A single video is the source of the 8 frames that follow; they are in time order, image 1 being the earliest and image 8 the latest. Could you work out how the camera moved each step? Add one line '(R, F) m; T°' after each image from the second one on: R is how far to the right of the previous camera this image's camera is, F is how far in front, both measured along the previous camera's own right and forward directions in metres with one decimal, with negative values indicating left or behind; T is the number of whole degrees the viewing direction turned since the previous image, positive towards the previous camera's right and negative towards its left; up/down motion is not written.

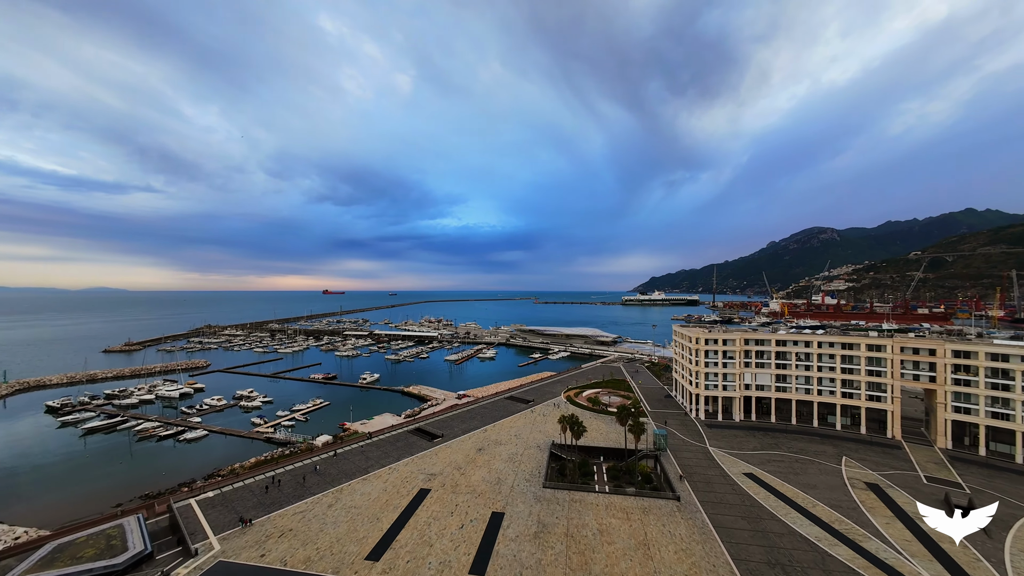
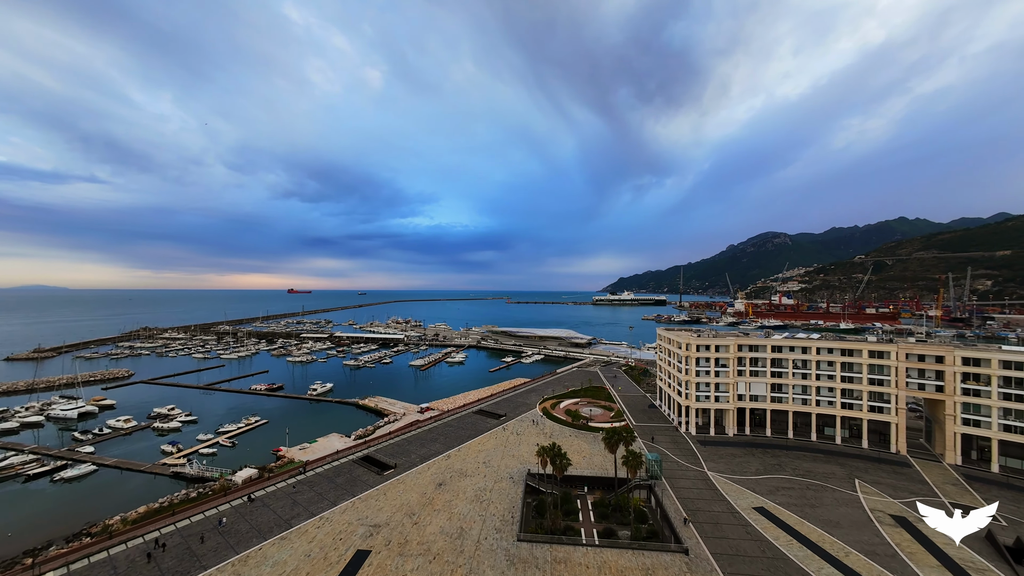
(+0.4, +7.7) m; +4°
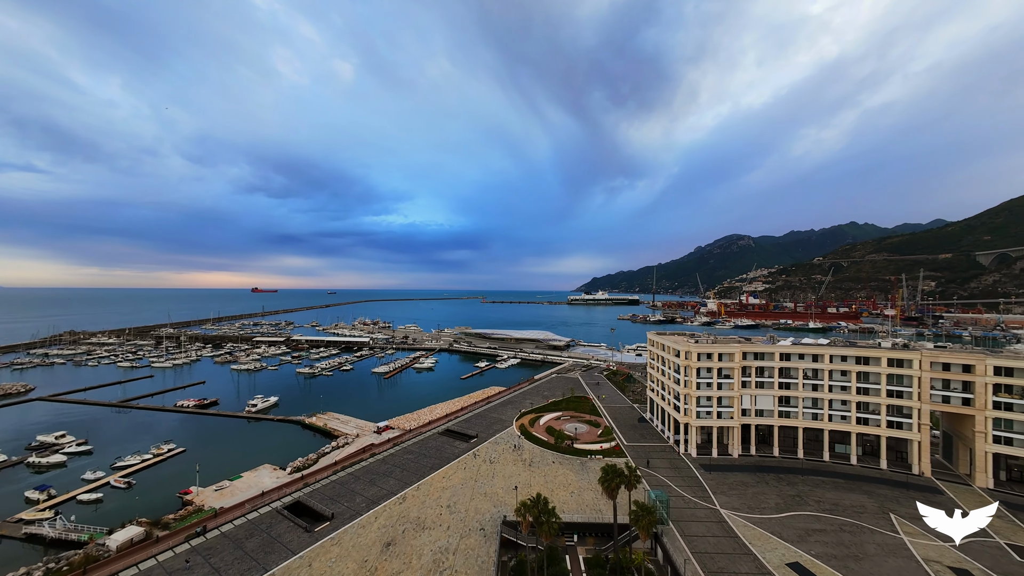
(+0.2, +8.3) m; +4°
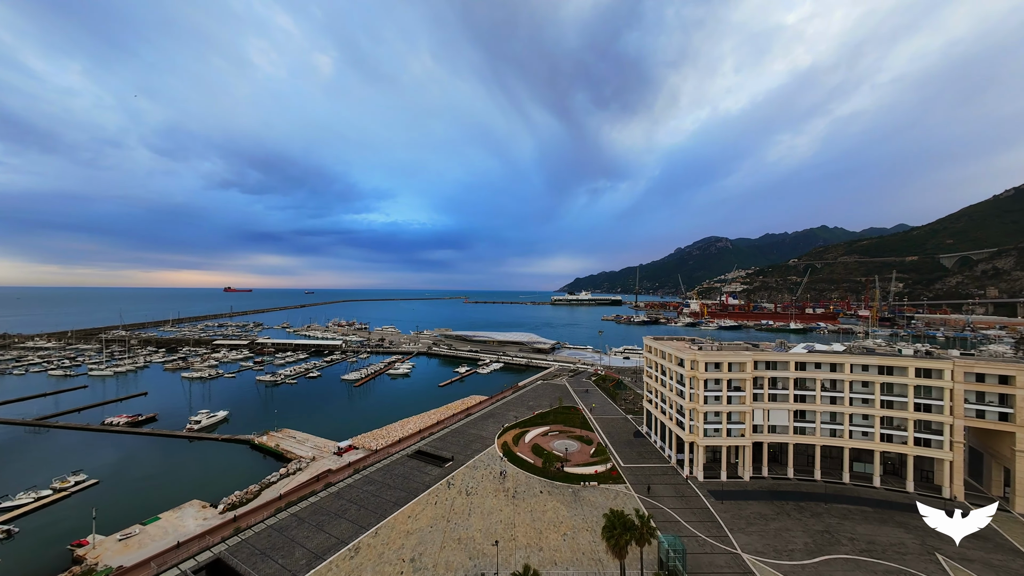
(+0.1, +6.4) m; +3°
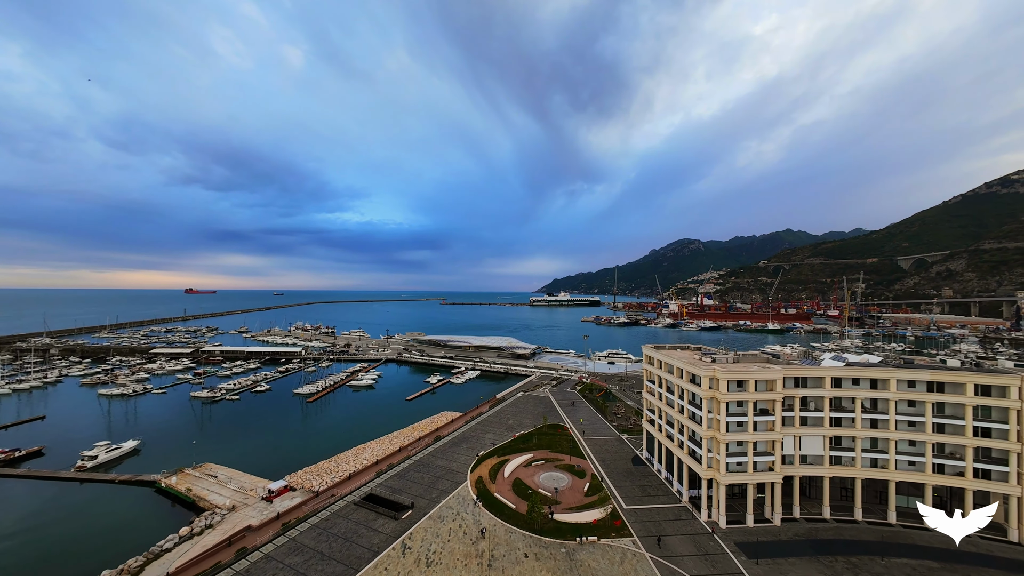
(+0.2, +8.7) m; +3°
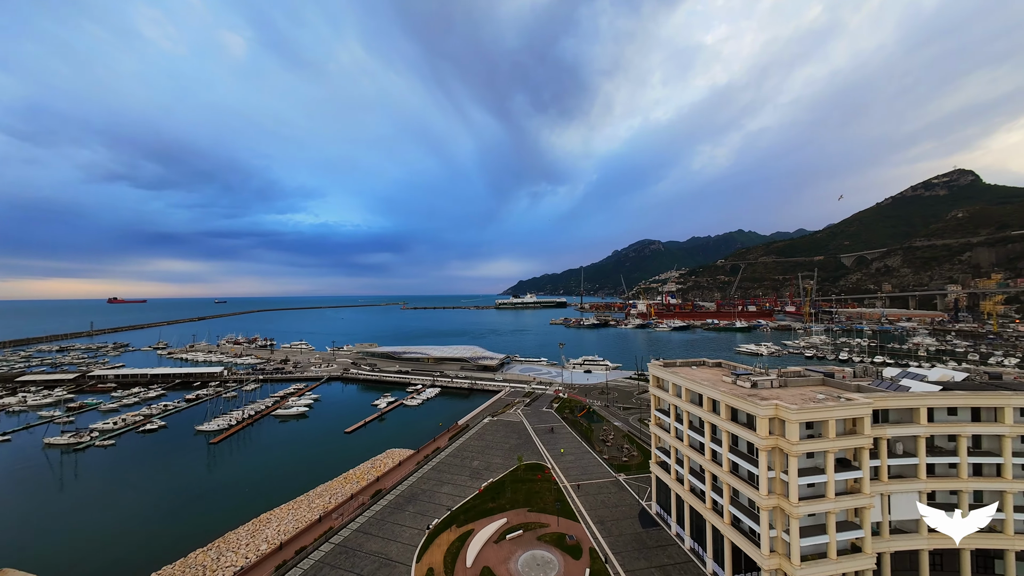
(+0.4, +12.7) m; +5°
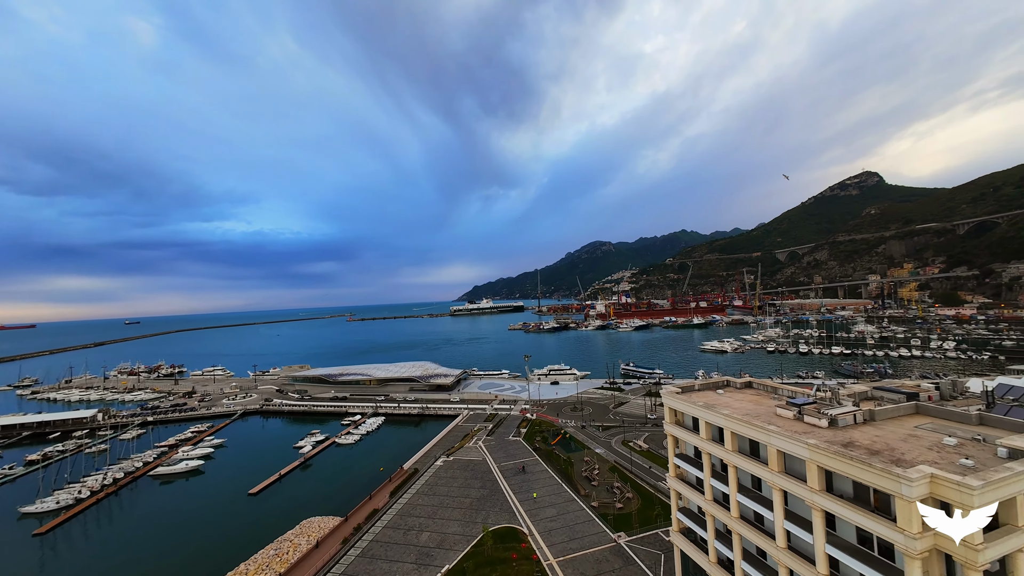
(+0.3, +11.7) m; +7°
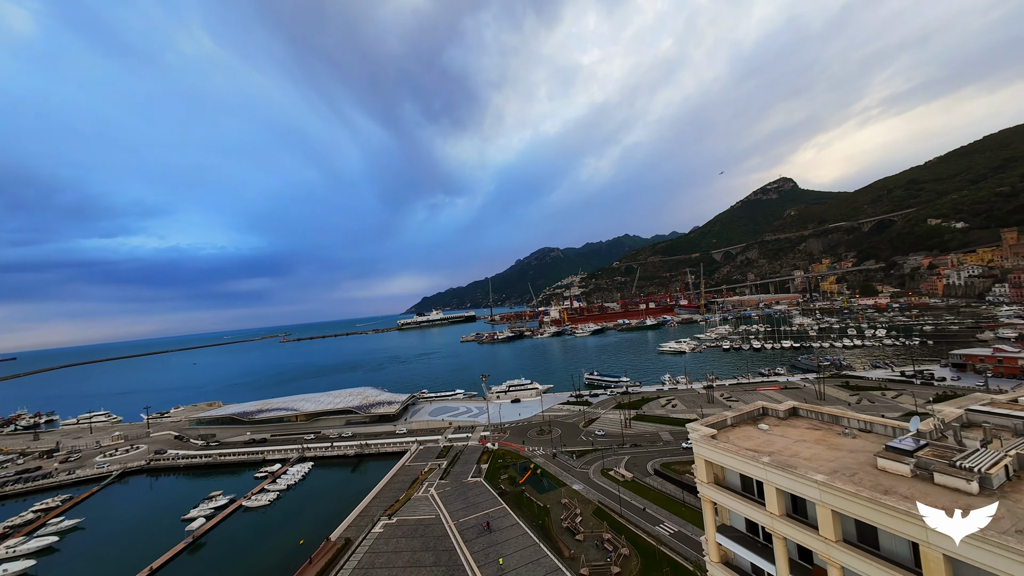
(0.0, +9.2) m; +7°
